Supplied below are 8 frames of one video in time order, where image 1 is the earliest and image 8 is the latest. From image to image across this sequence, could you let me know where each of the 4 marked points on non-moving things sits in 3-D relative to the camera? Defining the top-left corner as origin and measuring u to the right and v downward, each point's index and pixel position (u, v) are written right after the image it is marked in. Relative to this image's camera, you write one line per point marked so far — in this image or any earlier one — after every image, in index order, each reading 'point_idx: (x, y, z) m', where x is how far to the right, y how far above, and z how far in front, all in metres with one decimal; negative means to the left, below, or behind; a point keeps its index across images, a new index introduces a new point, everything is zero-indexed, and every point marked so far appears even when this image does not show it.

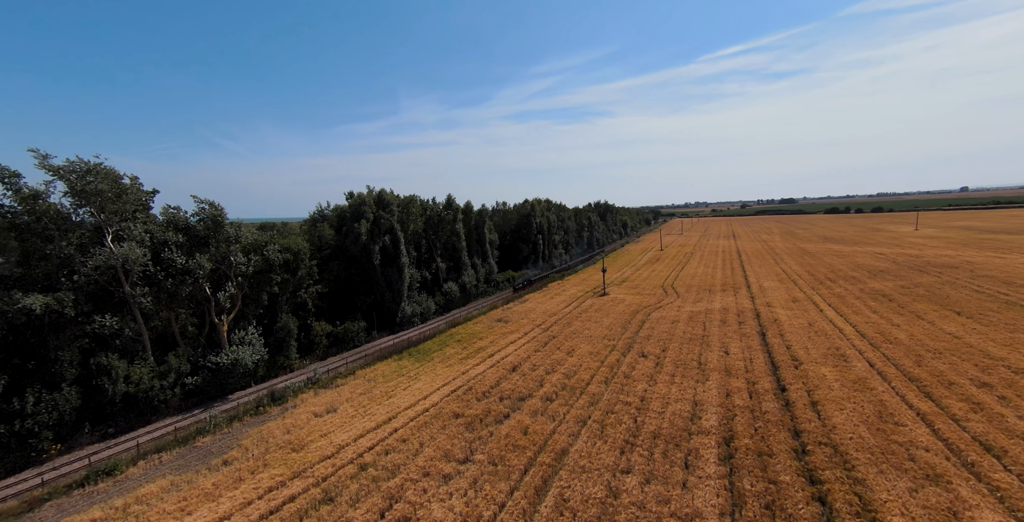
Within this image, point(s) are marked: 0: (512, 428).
0: (-0.5, -7.5, +17.9) m
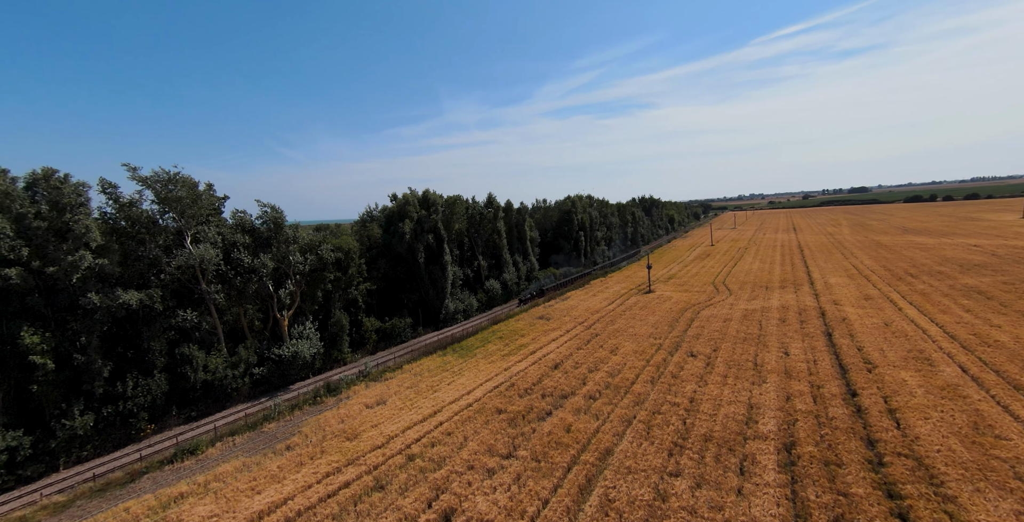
0: (+1.6, -7.4, +18.0) m
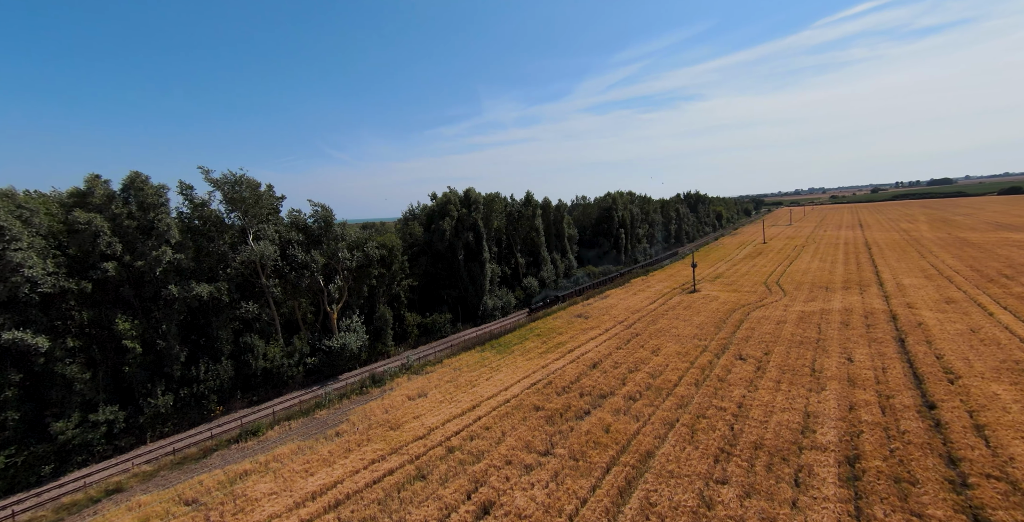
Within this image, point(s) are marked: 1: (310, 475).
0: (+3.4, -7.3, +18.0) m
1: (-8.5, -8.8, +16.7) m
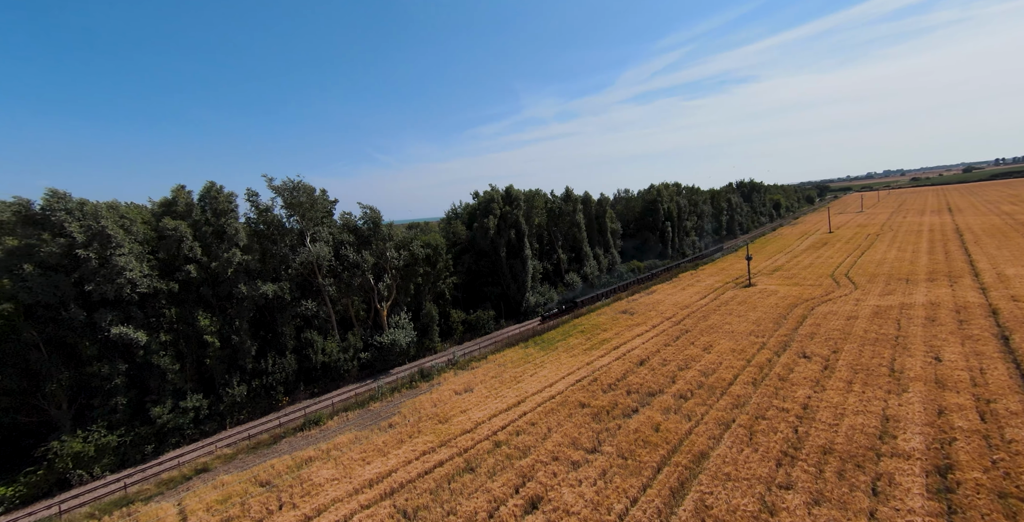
0: (+5.6, -7.0, +17.5) m
1: (-6.4, -8.8, +17.5) m
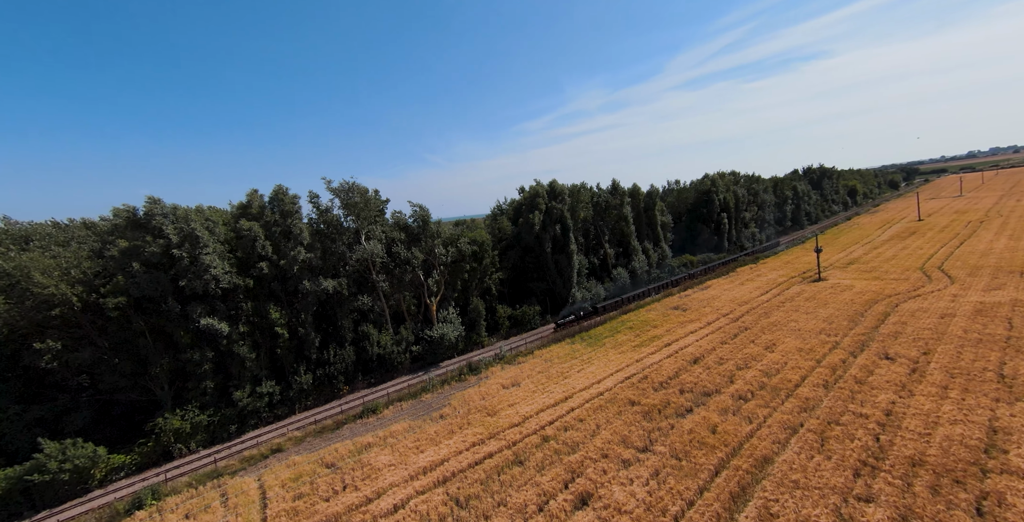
0: (+7.8, -6.7, +16.7) m
1: (-4.1, -8.6, +18.0) m
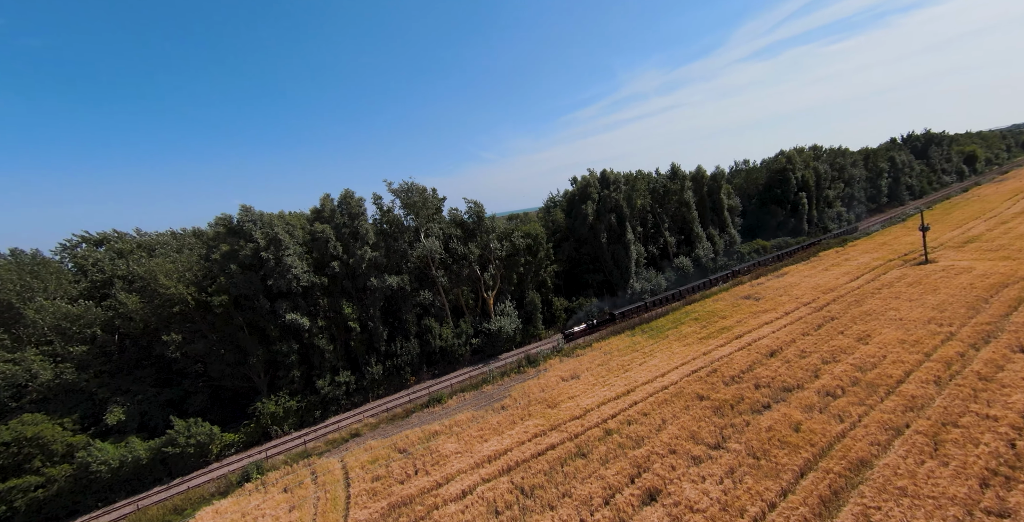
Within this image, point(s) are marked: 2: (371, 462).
0: (+10.5, -6.1, +15.3) m
1: (-1.0, -8.2, +18.3) m
2: (-6.3, -9.0, +18.0) m
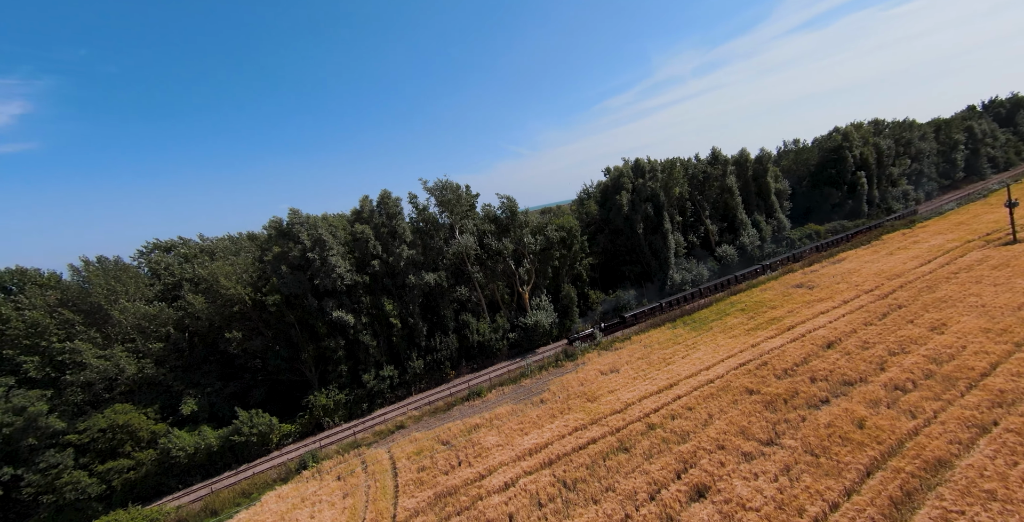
0: (+12.2, -5.5, +14.1) m
1: (+1.1, -7.8, +18.1) m
2: (-4.3, -8.8, +18.3) m
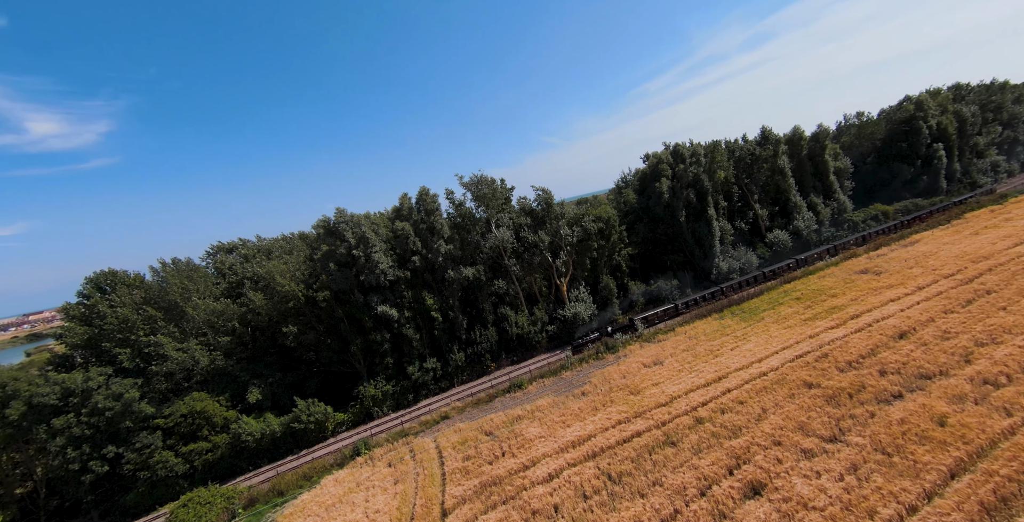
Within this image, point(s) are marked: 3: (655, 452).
0: (+13.8, -4.7, +12.5) m
1: (+3.2, -7.3, +17.5) m
2: (-2.1, -8.3, +18.3) m
3: (+6.0, -6.9, +14.2) m
